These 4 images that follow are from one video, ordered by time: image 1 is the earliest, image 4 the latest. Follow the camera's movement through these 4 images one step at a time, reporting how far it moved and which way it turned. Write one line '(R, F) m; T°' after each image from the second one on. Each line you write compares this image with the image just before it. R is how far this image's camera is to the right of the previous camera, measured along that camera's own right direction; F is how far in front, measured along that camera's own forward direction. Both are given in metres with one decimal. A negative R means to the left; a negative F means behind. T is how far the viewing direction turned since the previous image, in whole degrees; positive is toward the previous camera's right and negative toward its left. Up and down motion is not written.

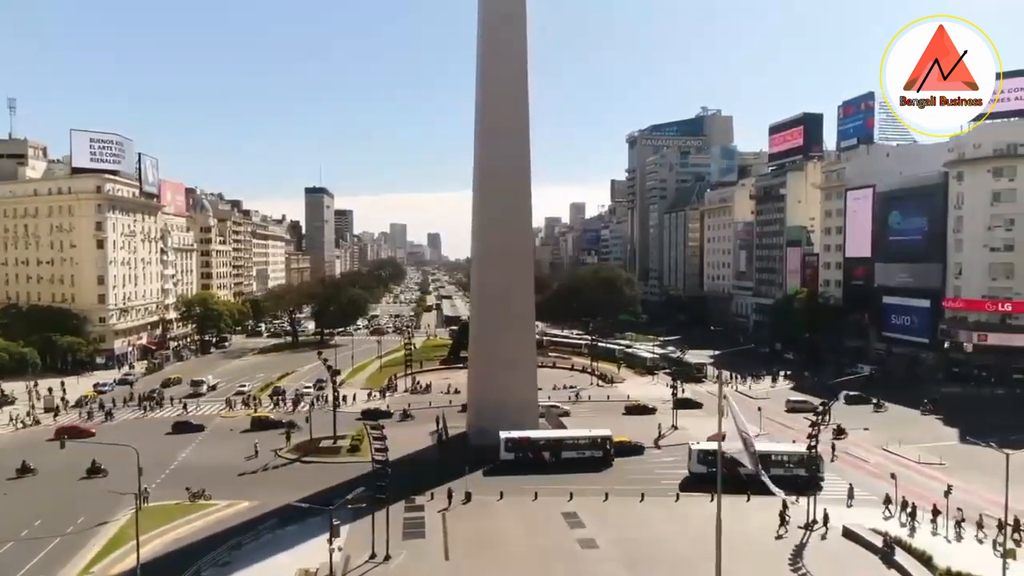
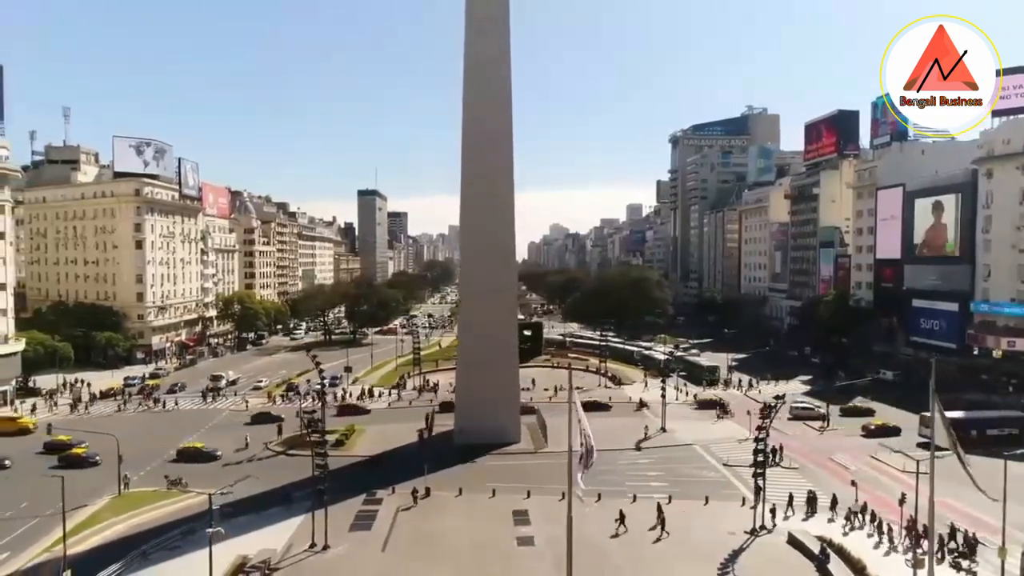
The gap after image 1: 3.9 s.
(+5.3, -0.2) m; -6°
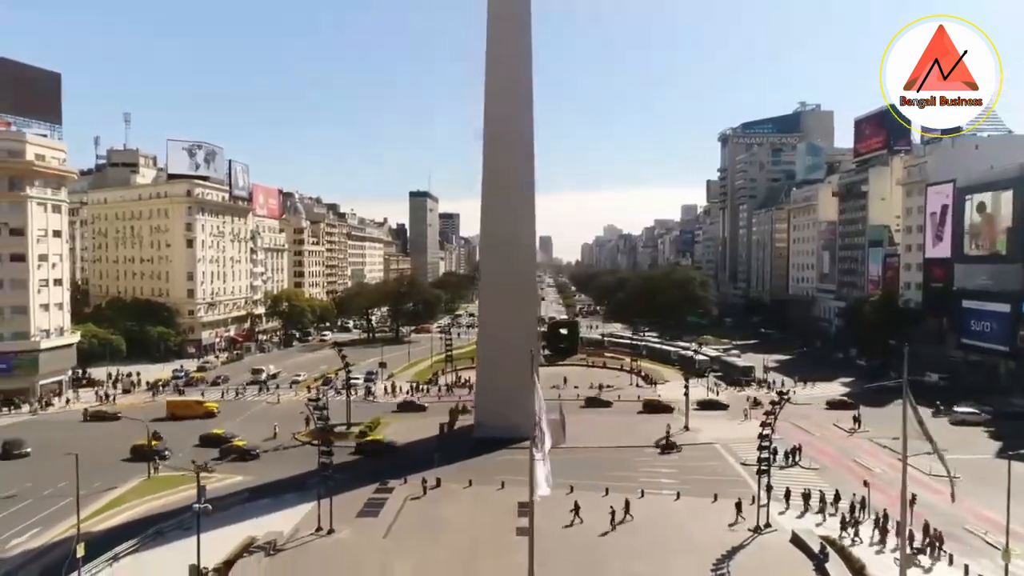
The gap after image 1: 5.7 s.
(+2.4, -0.2) m; -5°
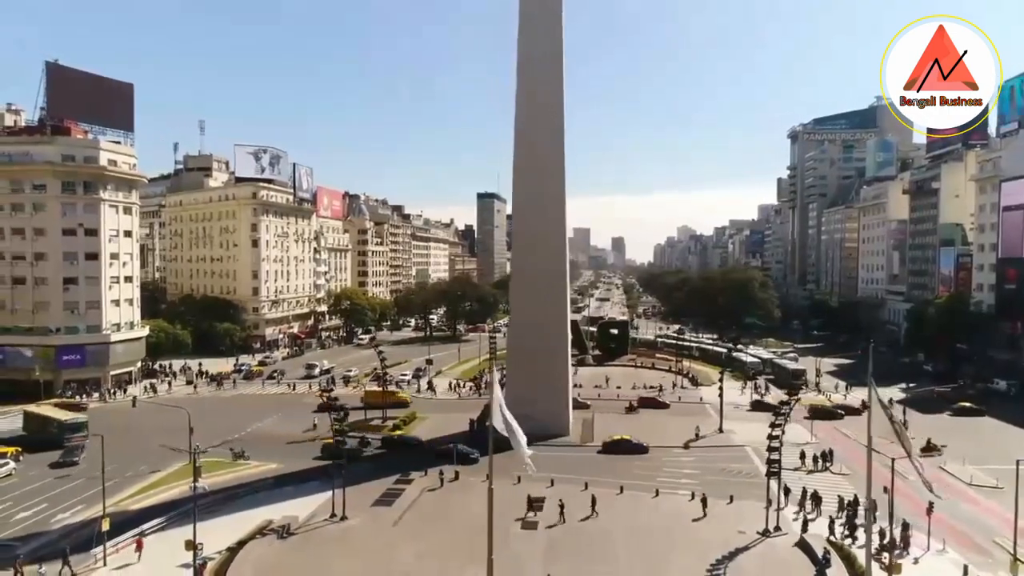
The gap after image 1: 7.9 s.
(+3.0, -0.1) m; -6°
